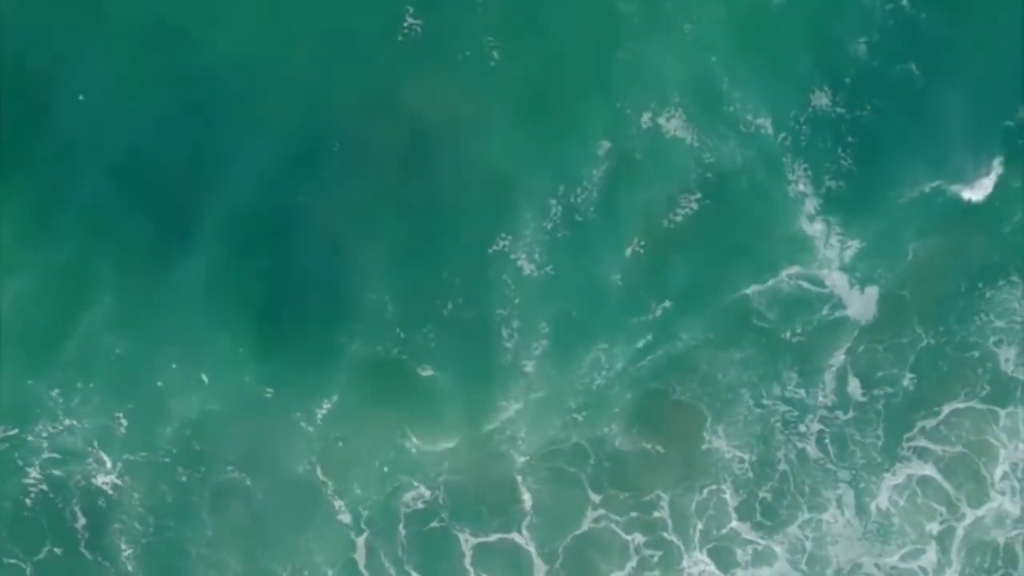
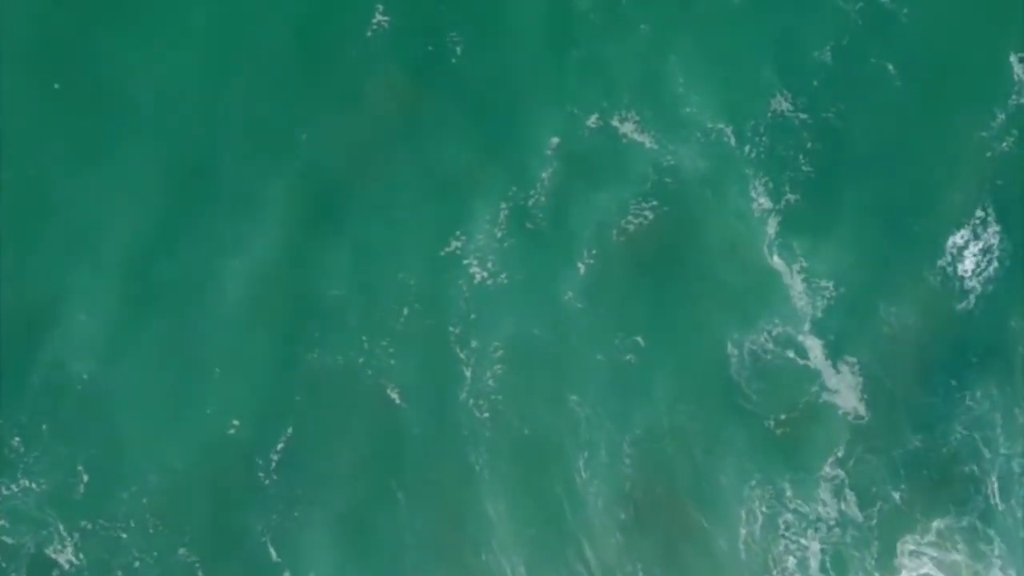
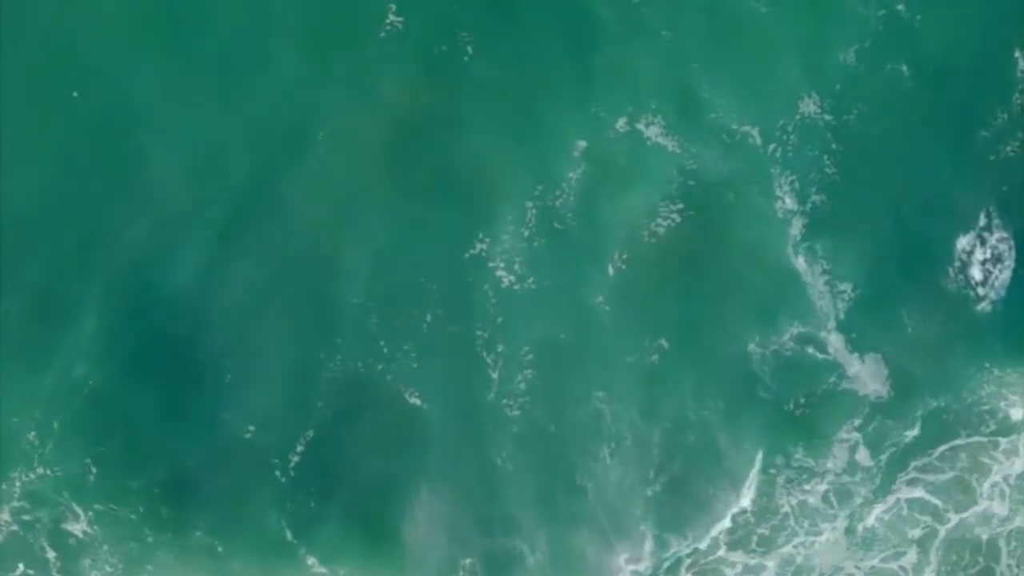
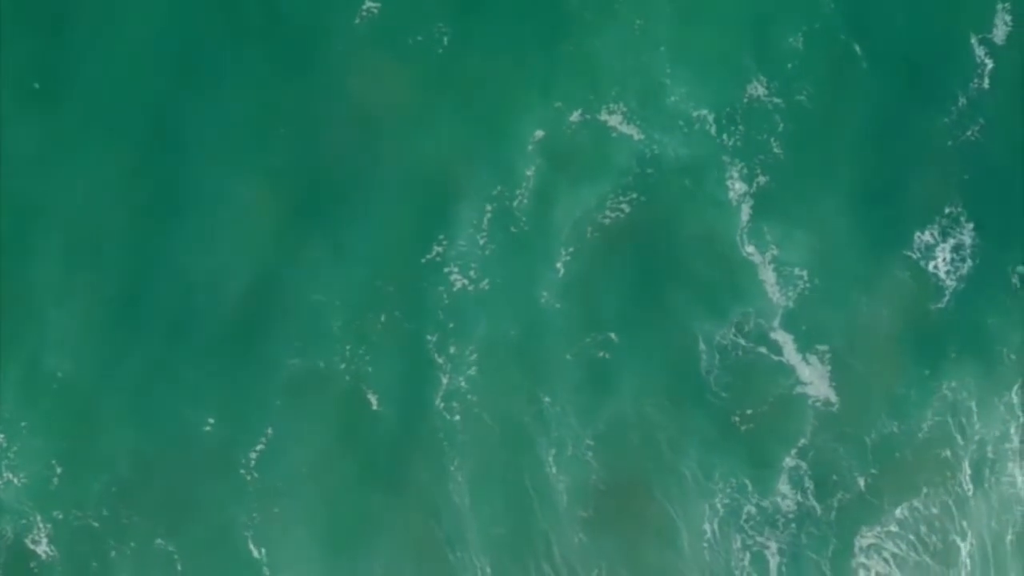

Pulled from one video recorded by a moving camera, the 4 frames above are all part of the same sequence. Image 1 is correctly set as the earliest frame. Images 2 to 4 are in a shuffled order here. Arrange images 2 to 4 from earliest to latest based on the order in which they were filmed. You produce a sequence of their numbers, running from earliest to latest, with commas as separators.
3, 2, 4
